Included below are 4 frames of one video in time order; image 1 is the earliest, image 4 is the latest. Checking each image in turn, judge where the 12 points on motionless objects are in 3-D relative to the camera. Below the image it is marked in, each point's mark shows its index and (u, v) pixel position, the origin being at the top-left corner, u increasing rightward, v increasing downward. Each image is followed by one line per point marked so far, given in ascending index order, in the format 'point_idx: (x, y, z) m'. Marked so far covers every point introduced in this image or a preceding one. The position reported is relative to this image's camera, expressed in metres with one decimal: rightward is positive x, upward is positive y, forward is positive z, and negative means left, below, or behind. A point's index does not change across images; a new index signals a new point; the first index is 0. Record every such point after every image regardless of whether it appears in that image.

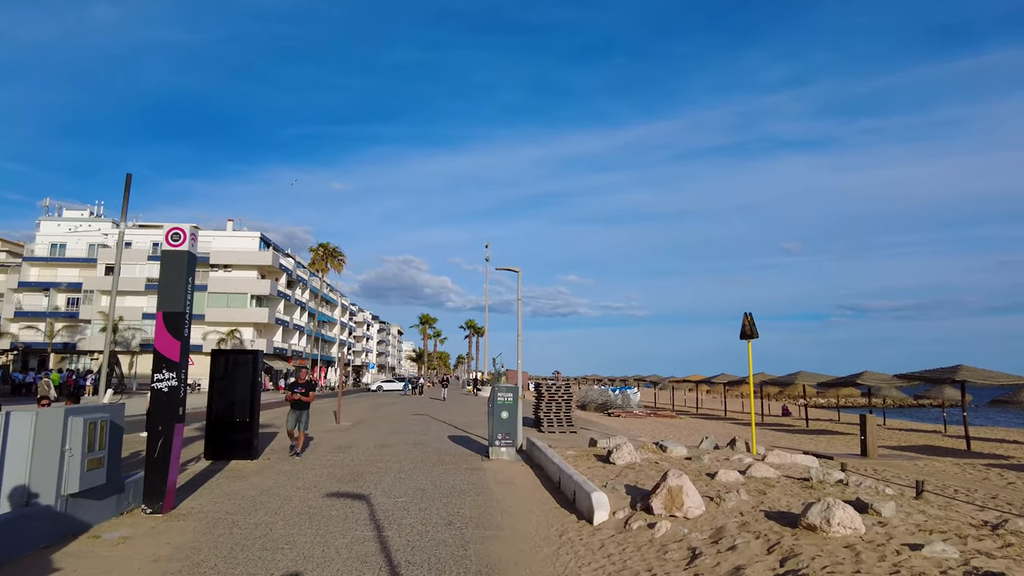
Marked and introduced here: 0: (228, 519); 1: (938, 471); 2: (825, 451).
0: (-3.5, -2.8, +8.1) m
1: (+8.5, -3.7, +13.3) m
2: (+8.0, -4.2, +17.0) m
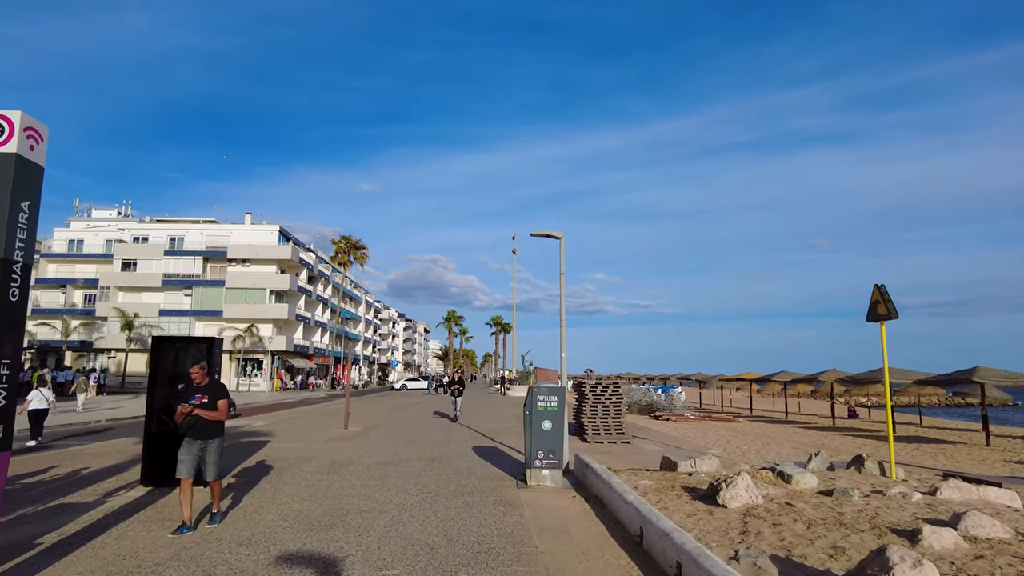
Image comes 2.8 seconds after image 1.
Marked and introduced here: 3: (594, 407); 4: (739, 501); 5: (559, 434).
0: (-3.0, -2.3, +4.4) m
1: (+9.2, -3.1, +9.1) m
2: (+8.9, -3.6, +12.9) m
3: (+2.2, -3.3, +18.1) m
4: (+2.5, -2.3, +7.1) m
5: (+0.8, -2.4, +10.7) m
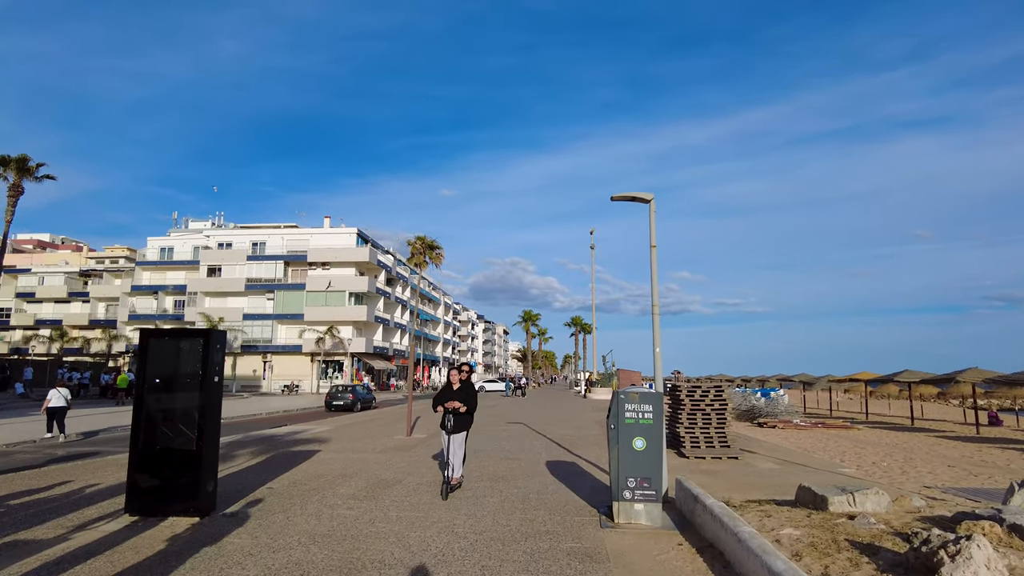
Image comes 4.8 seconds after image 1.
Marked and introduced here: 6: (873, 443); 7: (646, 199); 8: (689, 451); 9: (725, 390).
0: (-2.8, -2.0, +2.2) m
1: (+10.0, -2.5, +5.4) m
2: (+10.1, -3.0, +9.1) m
3: (+4.1, -2.9, +15.1) m
4: (+3.0, -1.9, +4.2) m
5: (+1.7, -2.0, +7.9) m
6: (+10.7, -4.6, +19.6) m
7: (+2.2, +1.5, +10.8) m
8: (+4.0, -3.7, +14.9) m
9: (+4.9, -2.3, +15.3) m
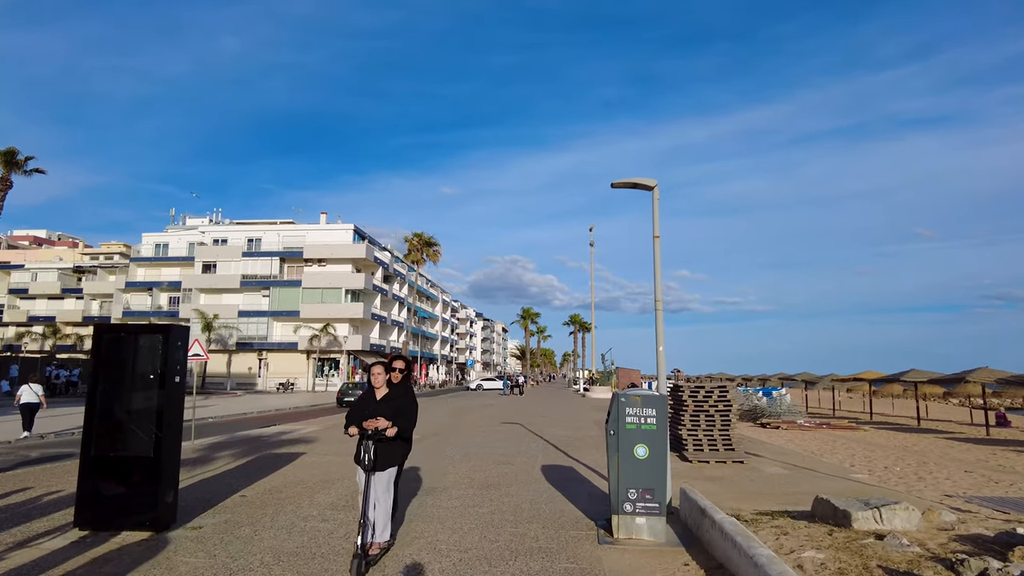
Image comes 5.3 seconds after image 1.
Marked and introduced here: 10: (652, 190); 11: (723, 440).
0: (-2.9, -1.9, +1.5) m
1: (+9.8, -2.5, +4.7) m
2: (+10.0, -3.0, +8.4) m
3: (+4.0, -2.8, +14.4) m
4: (+2.9, -1.8, +3.4) m
5: (+1.6, -1.9, +7.2) m
6: (+10.5, -4.5, +18.9) m
7: (+2.1, +1.6, +10.0) m
8: (+3.9, -3.5, +14.2) m
9: (+4.8, -2.2, +14.6) m
10: (+2.1, +1.5, +10.1) m
11: (+4.5, -3.2, +14.2) m
